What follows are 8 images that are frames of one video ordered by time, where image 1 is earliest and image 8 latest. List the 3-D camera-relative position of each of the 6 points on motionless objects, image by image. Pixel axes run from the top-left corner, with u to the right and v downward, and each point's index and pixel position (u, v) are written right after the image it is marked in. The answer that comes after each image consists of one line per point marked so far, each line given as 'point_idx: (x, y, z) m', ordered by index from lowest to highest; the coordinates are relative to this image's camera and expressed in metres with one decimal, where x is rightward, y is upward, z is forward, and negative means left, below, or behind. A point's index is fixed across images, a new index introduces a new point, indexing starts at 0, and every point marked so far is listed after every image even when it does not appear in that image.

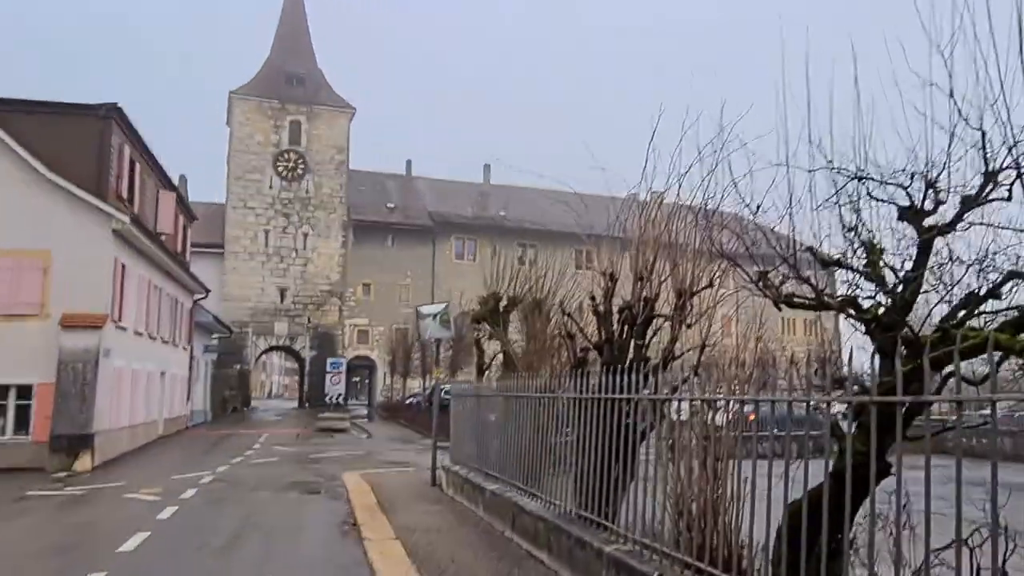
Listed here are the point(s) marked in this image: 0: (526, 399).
0: (+0.2, -1.6, +10.6) m
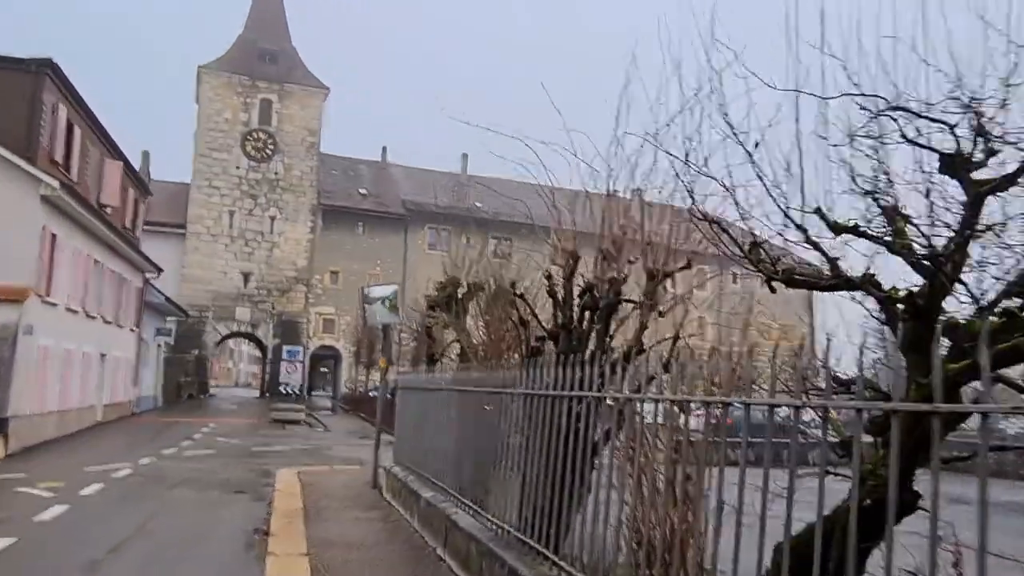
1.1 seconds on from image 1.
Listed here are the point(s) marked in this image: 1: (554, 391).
0: (-0.5, -1.4, +9.2) m
1: (+0.4, -1.0, +6.8) m
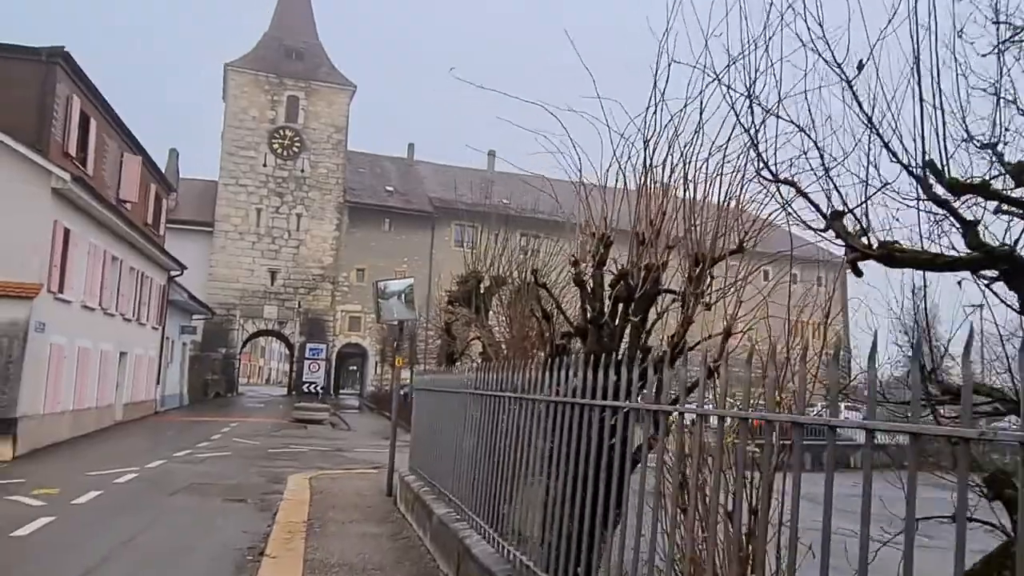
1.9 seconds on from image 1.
0: (-0.2, -1.3, +8.1) m
1: (+0.6, -0.9, +5.8) m
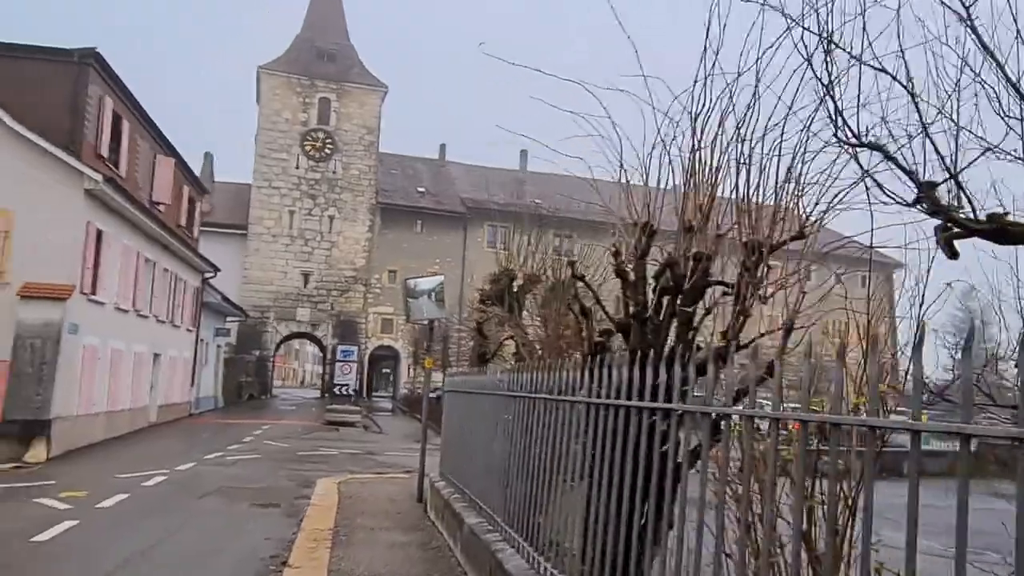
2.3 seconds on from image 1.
0: (+0.2, -1.2, +7.6) m
1: (+0.8, -0.8, +5.2) m
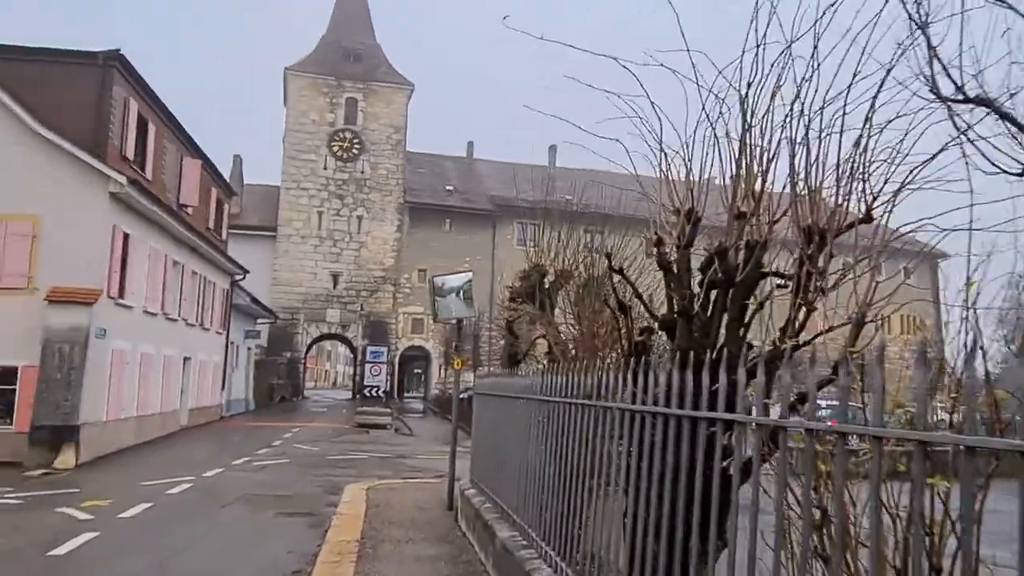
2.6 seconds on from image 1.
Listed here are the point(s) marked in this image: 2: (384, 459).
0: (+0.5, -1.2, +7.1) m
1: (+1.0, -0.8, +4.7) m
2: (-3.4, -4.5, +19.1) m
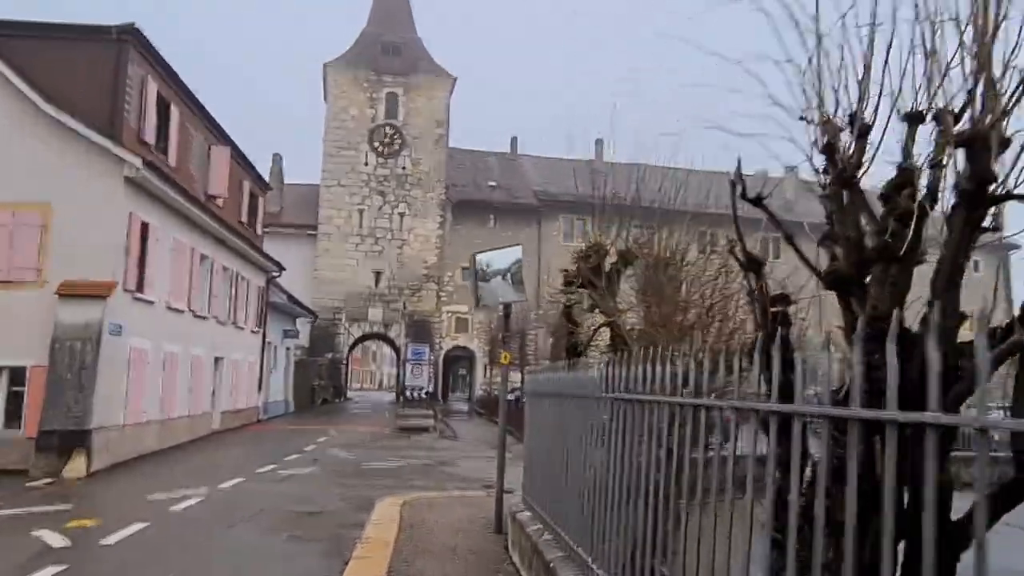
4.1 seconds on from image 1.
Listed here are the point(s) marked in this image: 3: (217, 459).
0: (+1.0, -0.8, +5.0) m
1: (+1.4, -0.4, +2.6) m
2: (-2.1, -4.3, +17.2) m
3: (-7.7, -4.5, +18.7) m
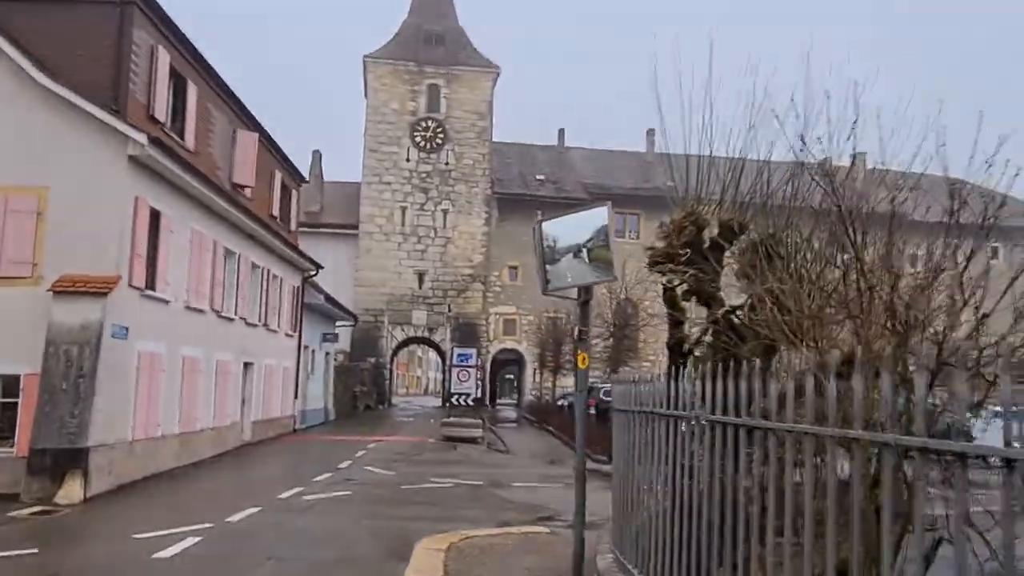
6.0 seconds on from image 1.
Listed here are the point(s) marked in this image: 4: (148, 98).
0: (+1.5, -0.6, +2.4) m
1: (+1.8, -0.2, -0.1) m
2: (-0.8, -4.1, +14.7) m
3: (-6.3, -4.4, +16.6) m
4: (-7.8, +4.0, +15.4) m
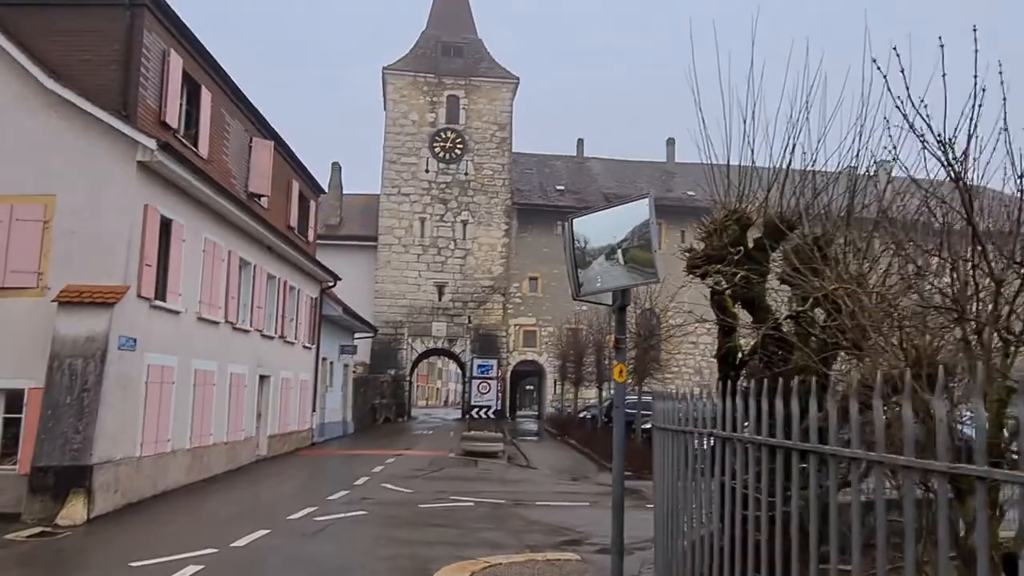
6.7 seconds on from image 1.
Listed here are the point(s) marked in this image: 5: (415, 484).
0: (+1.6, -0.5, +1.6) m
1: (+1.8, -0.1, -0.9) m
2: (-0.3, -4.3, +13.9) m
3: (-5.8, -4.6, +15.9) m
4: (-7.3, +3.8, +14.9) m
5: (-2.3, -4.7, +17.3) m
